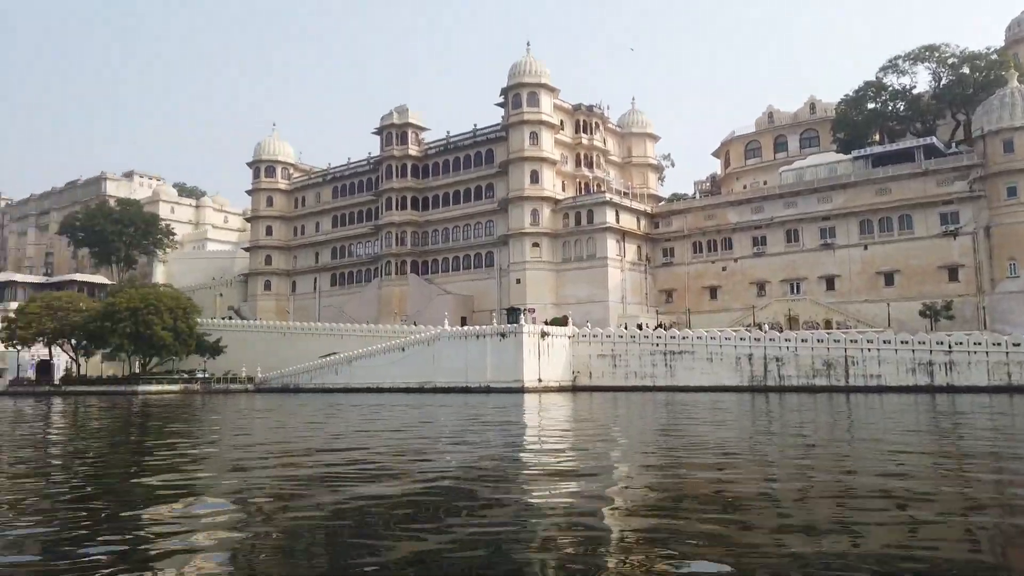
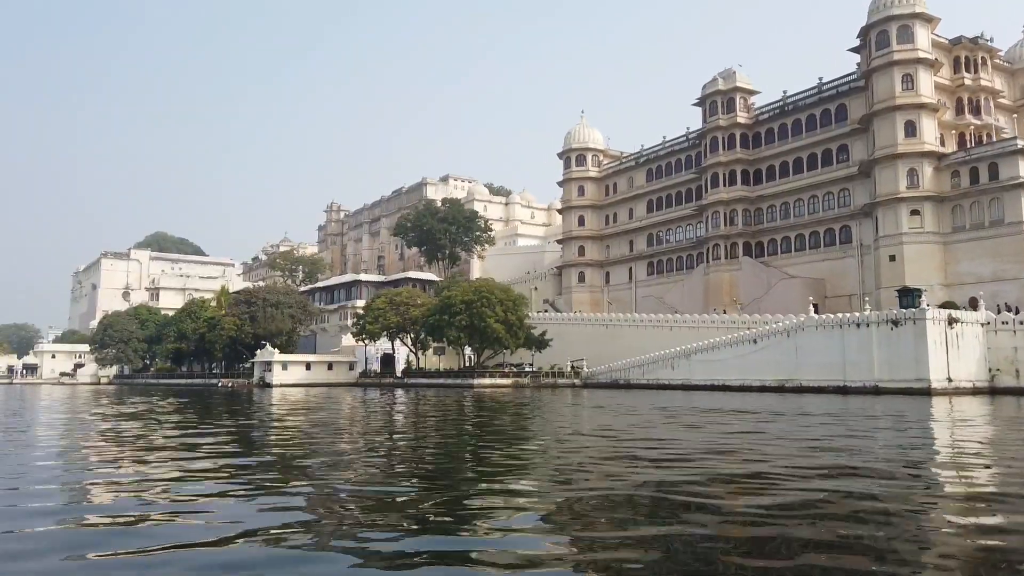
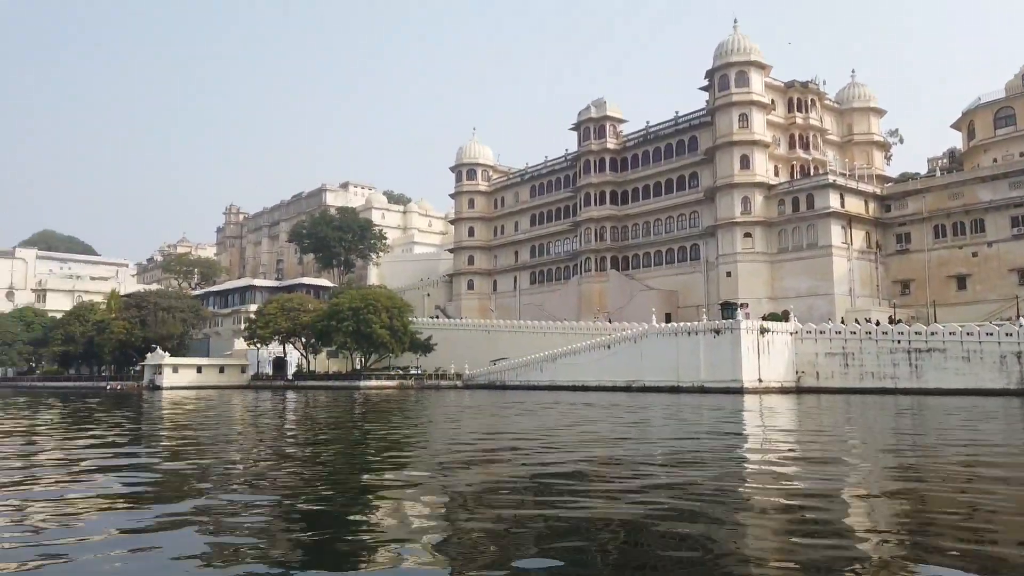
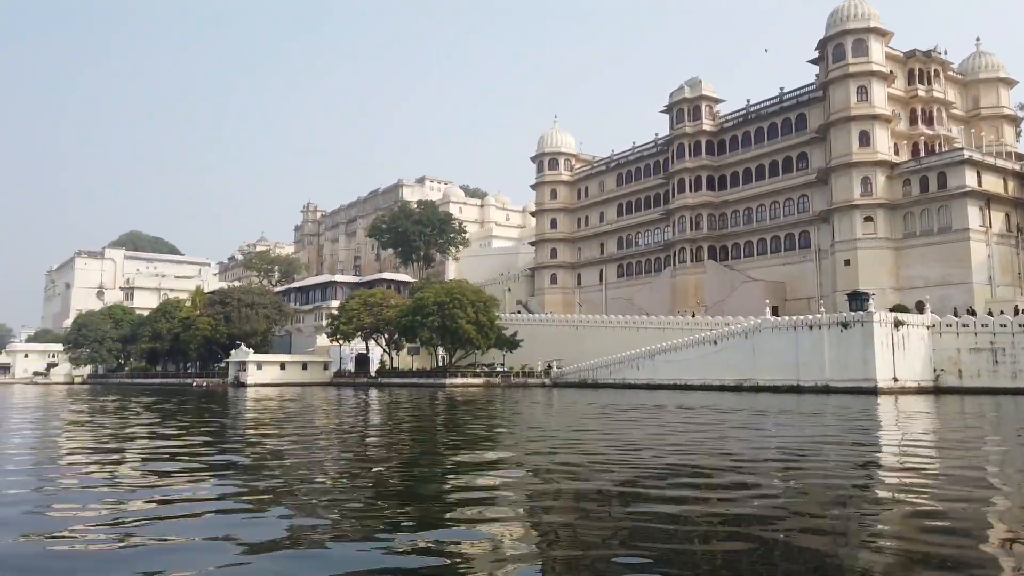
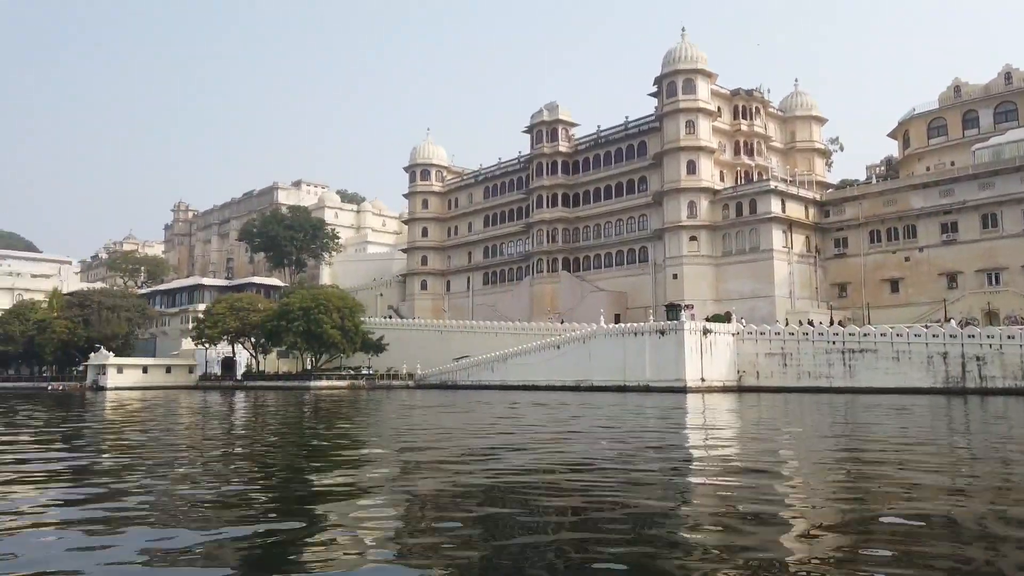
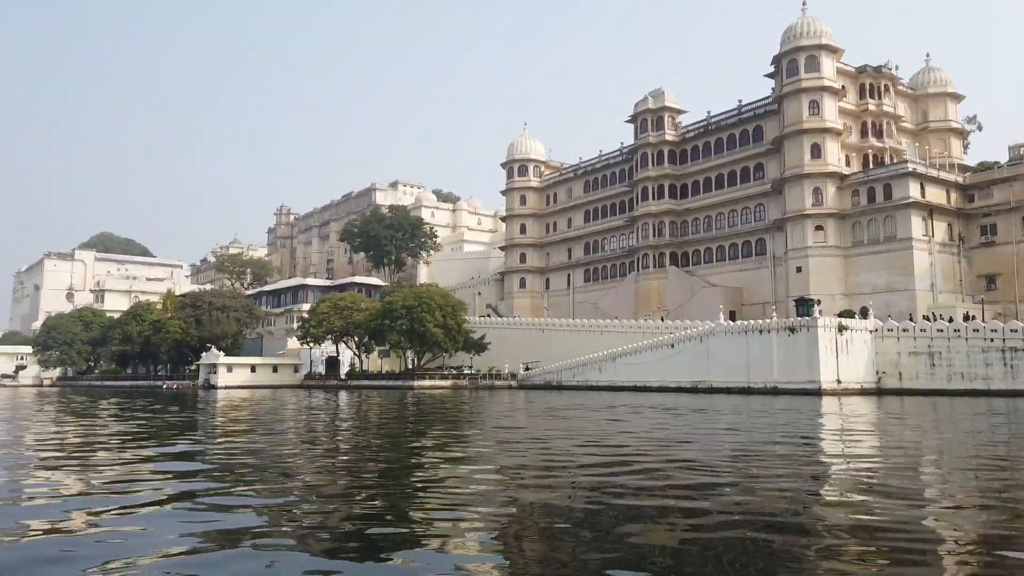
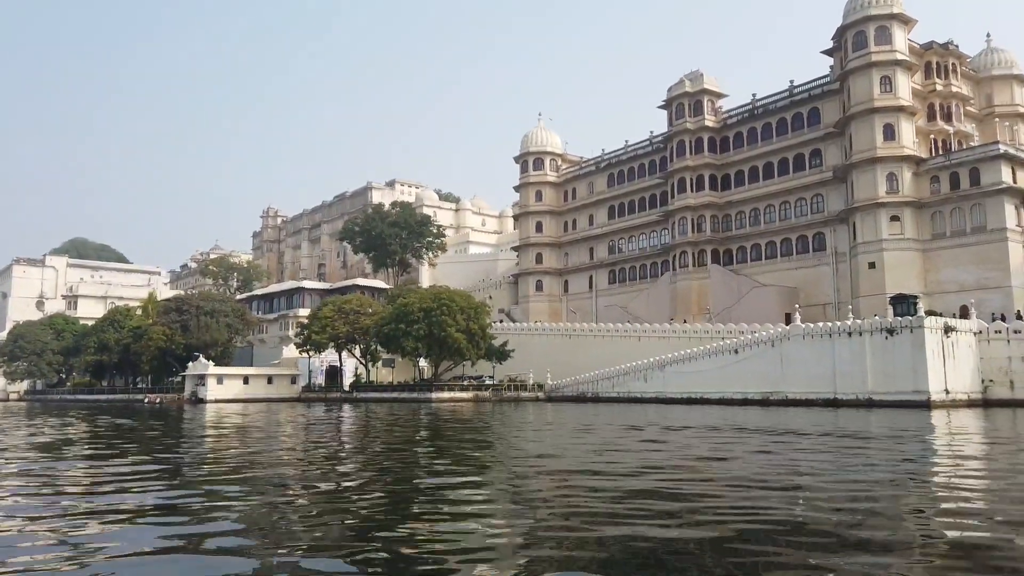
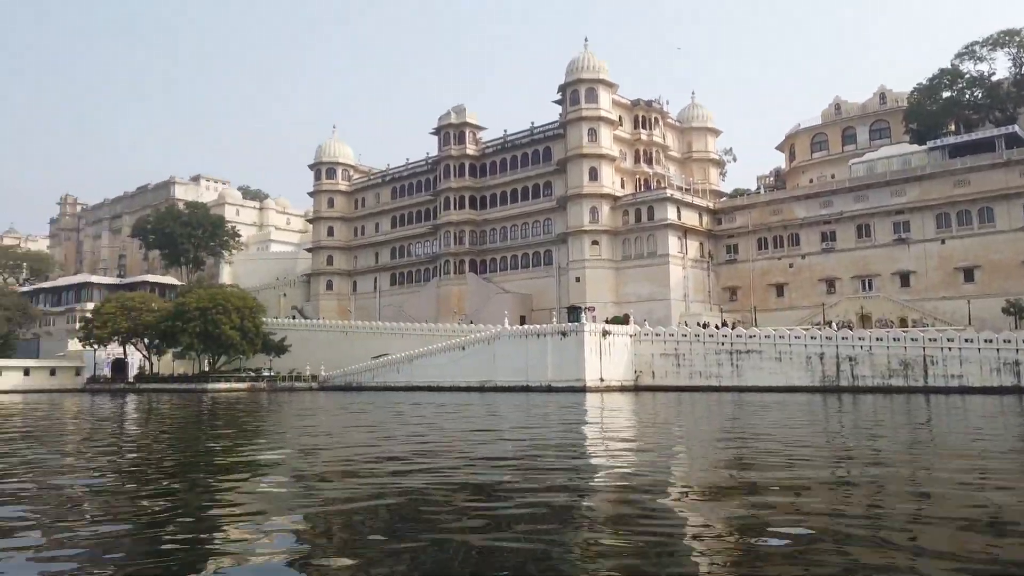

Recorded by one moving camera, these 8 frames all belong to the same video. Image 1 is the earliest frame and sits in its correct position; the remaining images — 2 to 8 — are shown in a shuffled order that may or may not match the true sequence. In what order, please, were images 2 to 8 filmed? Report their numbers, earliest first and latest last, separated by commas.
8, 5, 3, 6, 4, 2, 7
